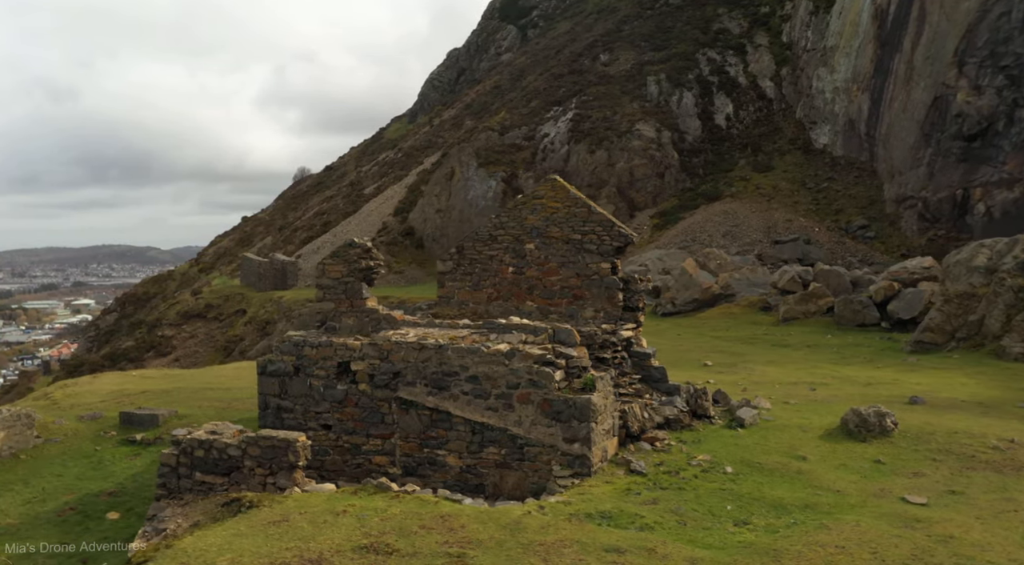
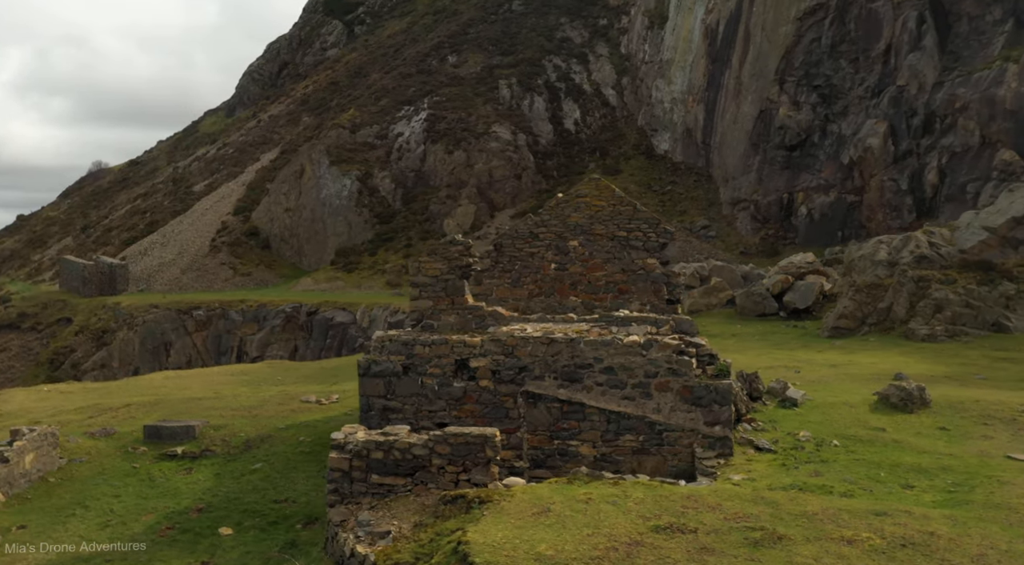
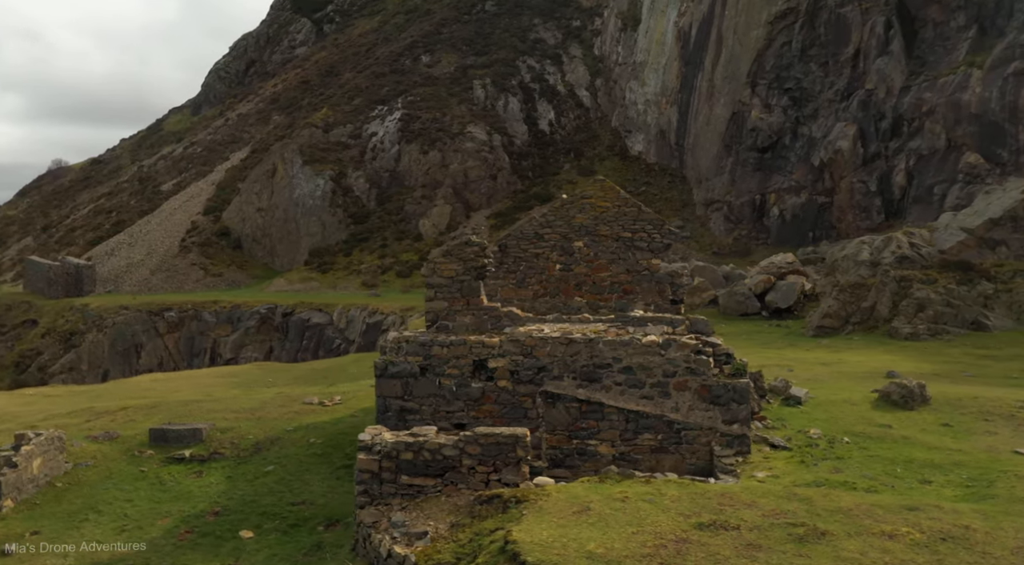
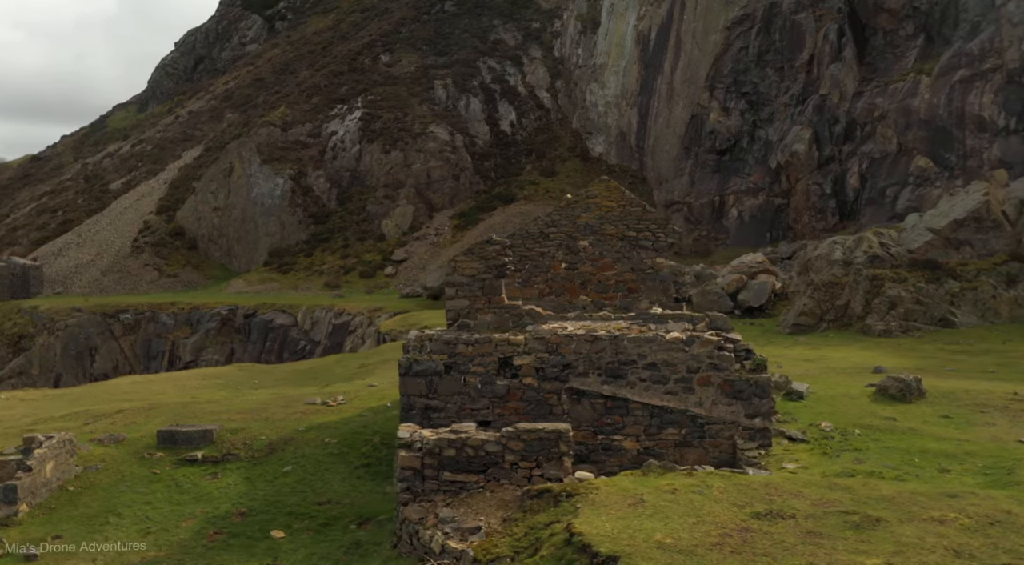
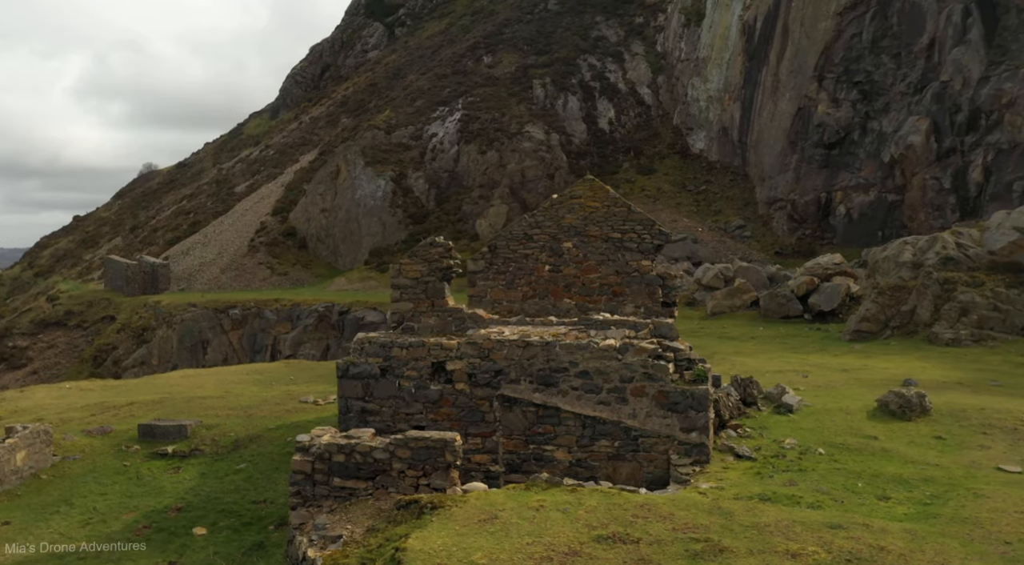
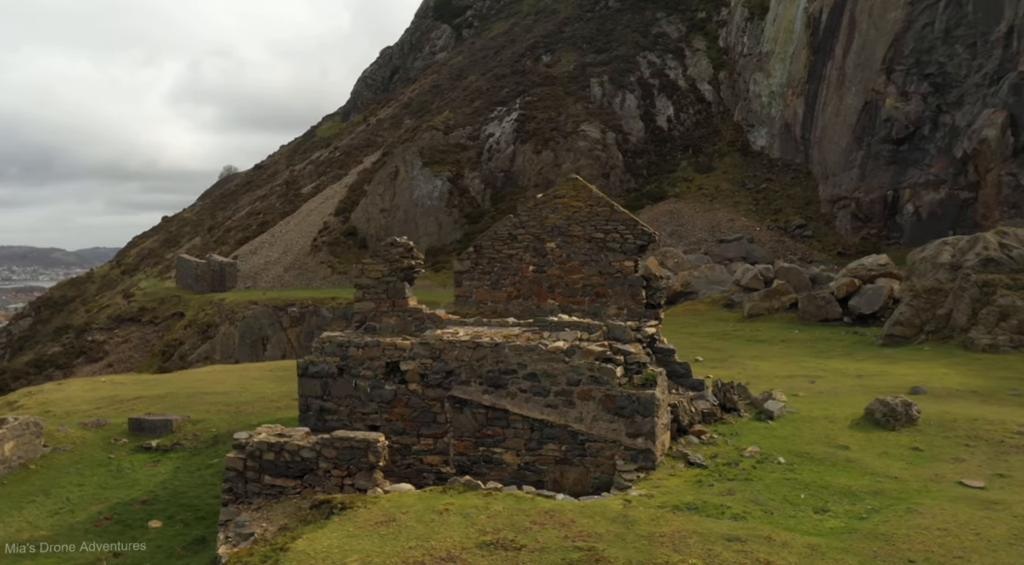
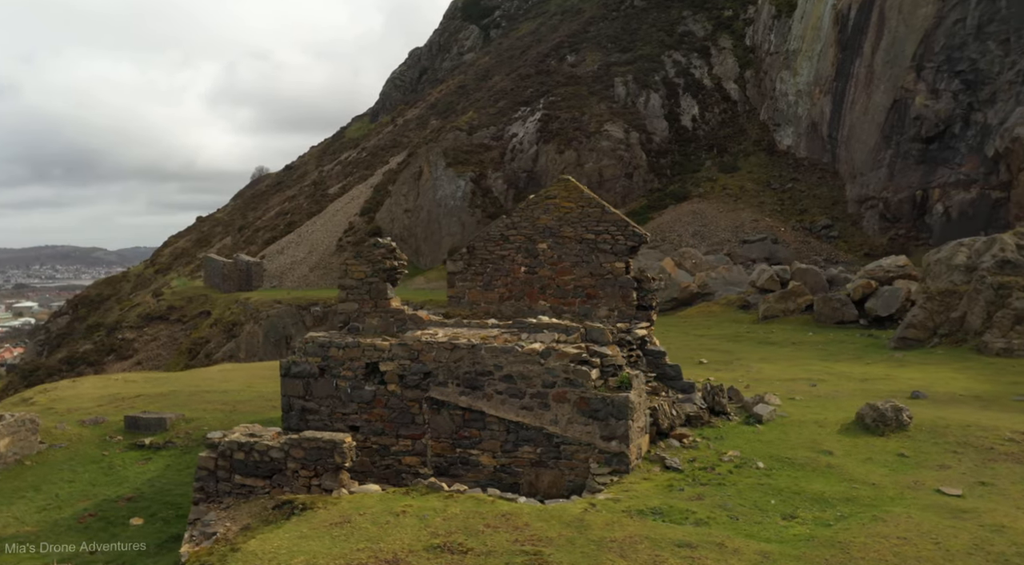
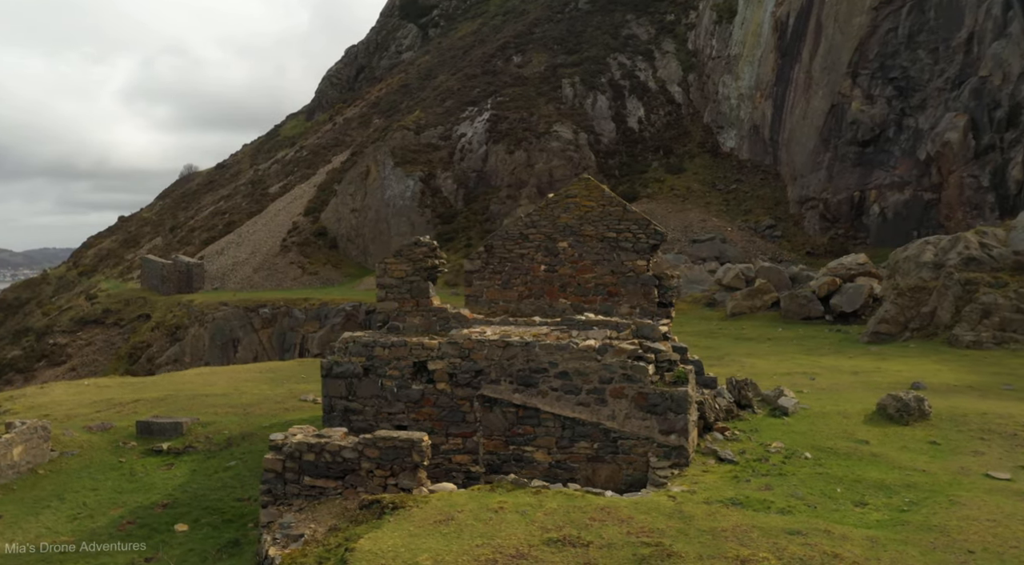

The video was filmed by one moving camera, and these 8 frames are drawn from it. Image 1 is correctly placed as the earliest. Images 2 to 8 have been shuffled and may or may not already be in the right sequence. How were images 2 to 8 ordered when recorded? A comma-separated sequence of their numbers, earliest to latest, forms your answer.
7, 6, 8, 5, 2, 3, 4
